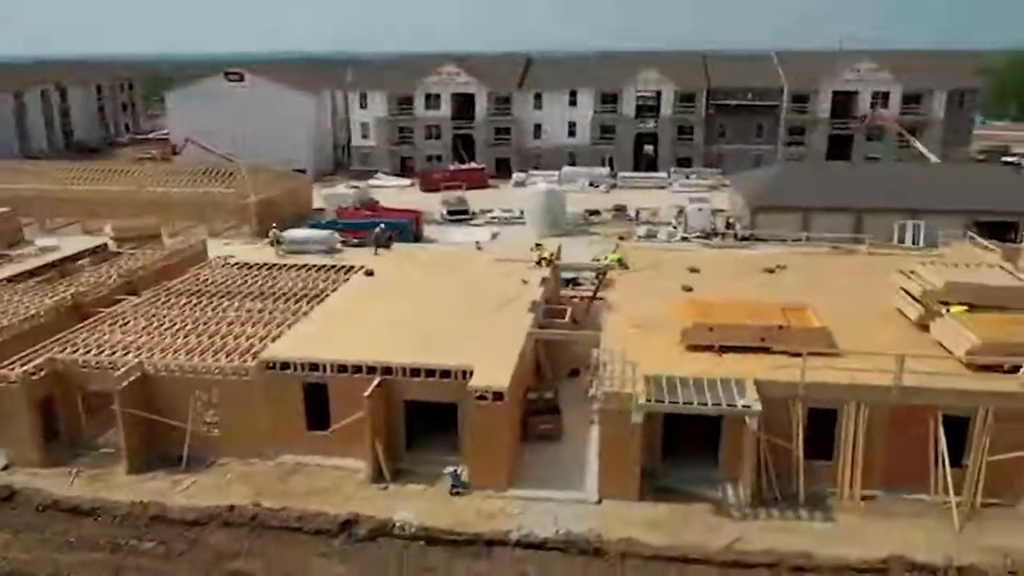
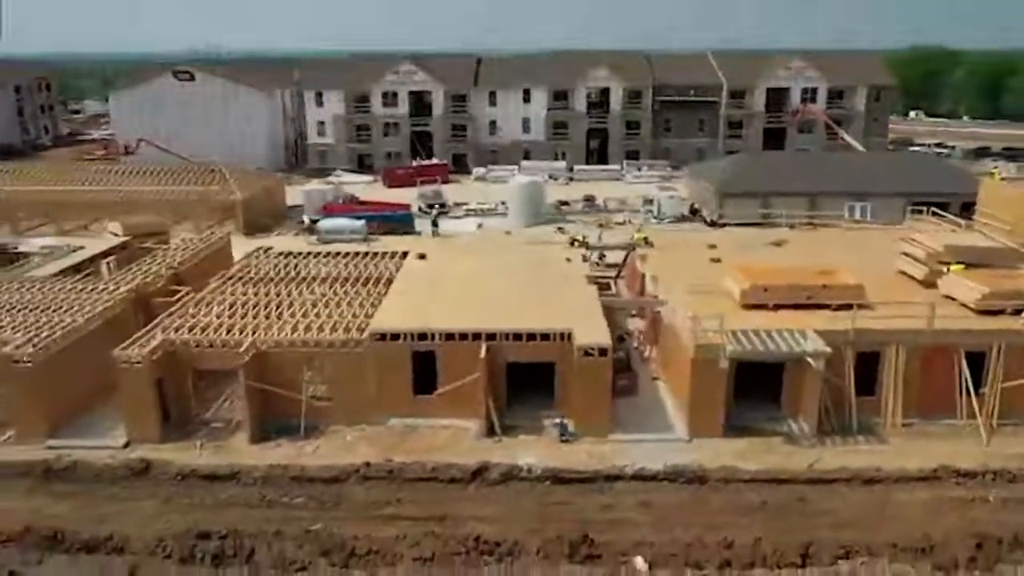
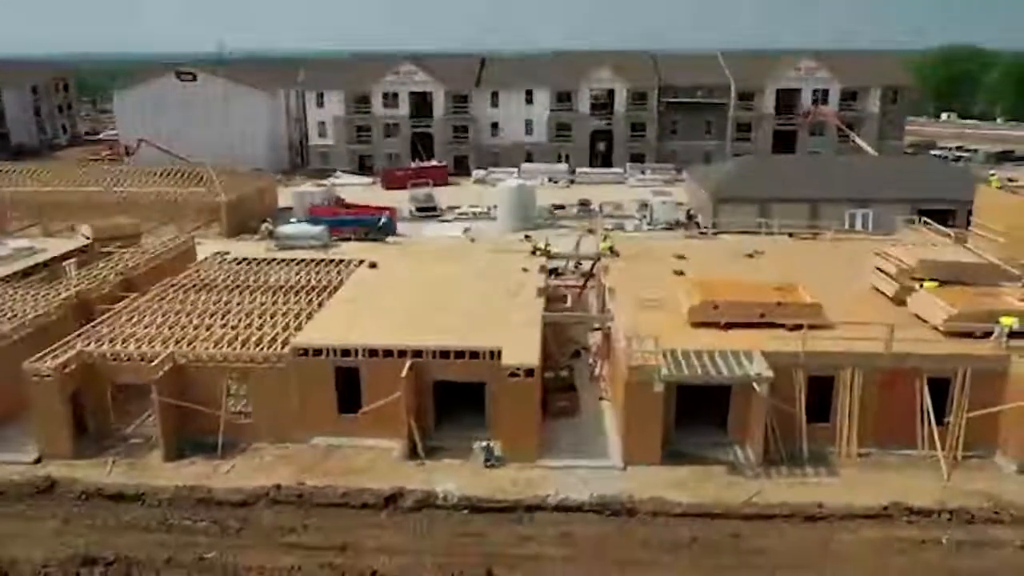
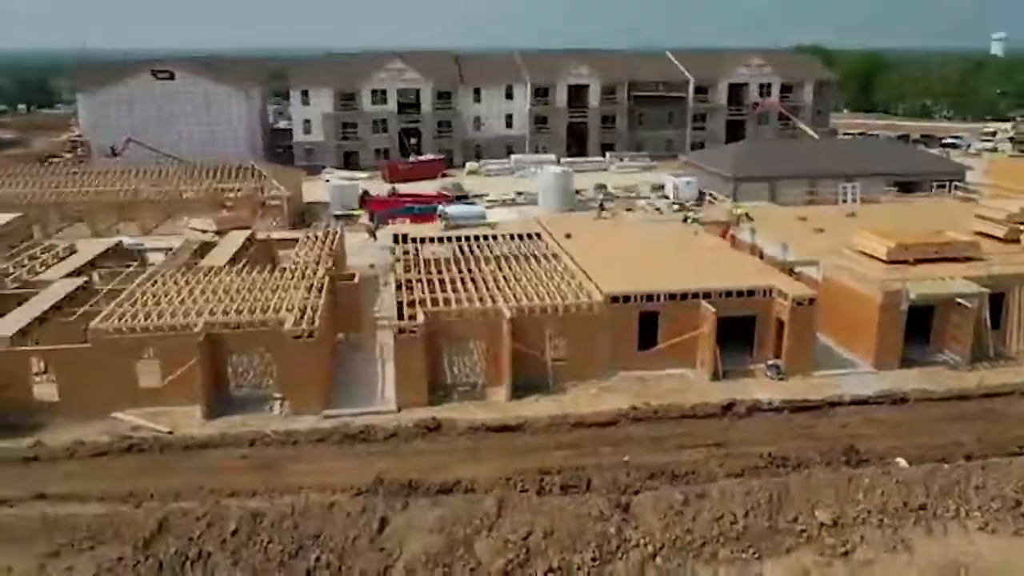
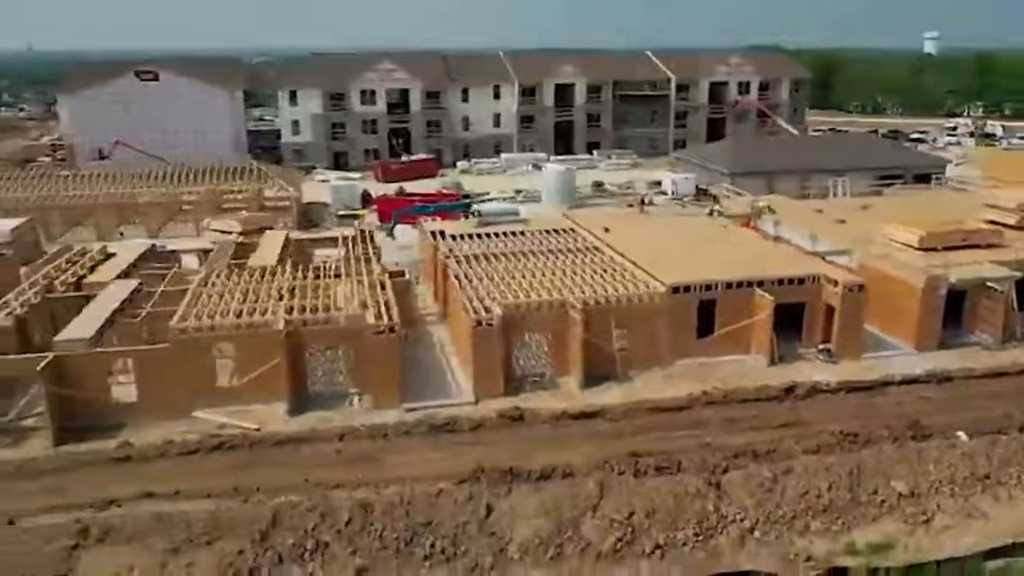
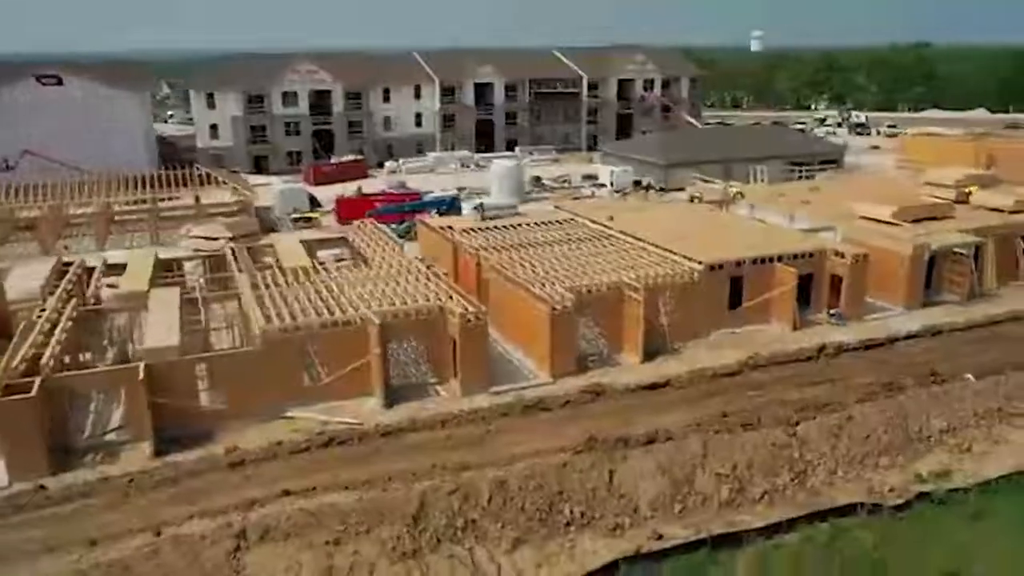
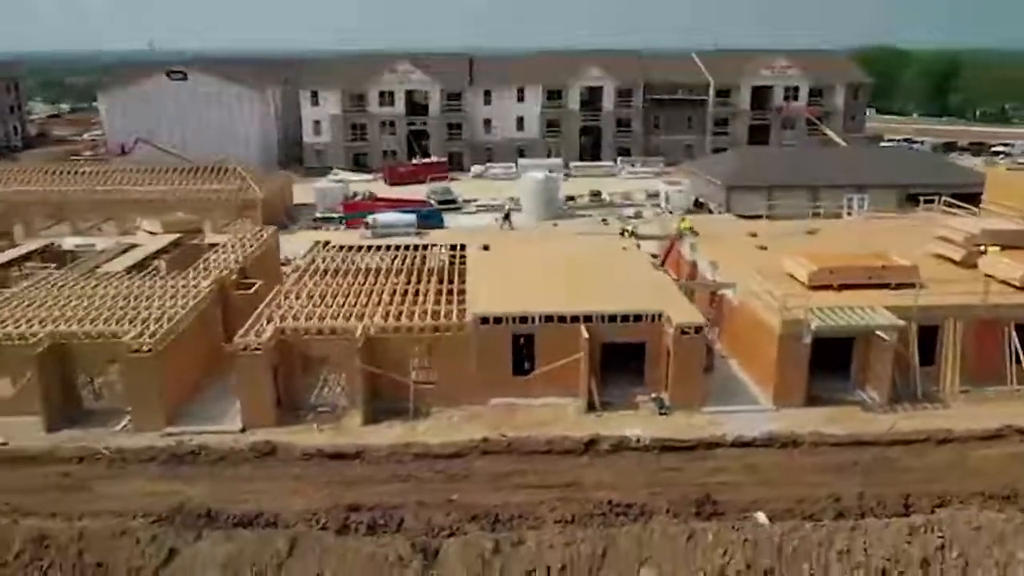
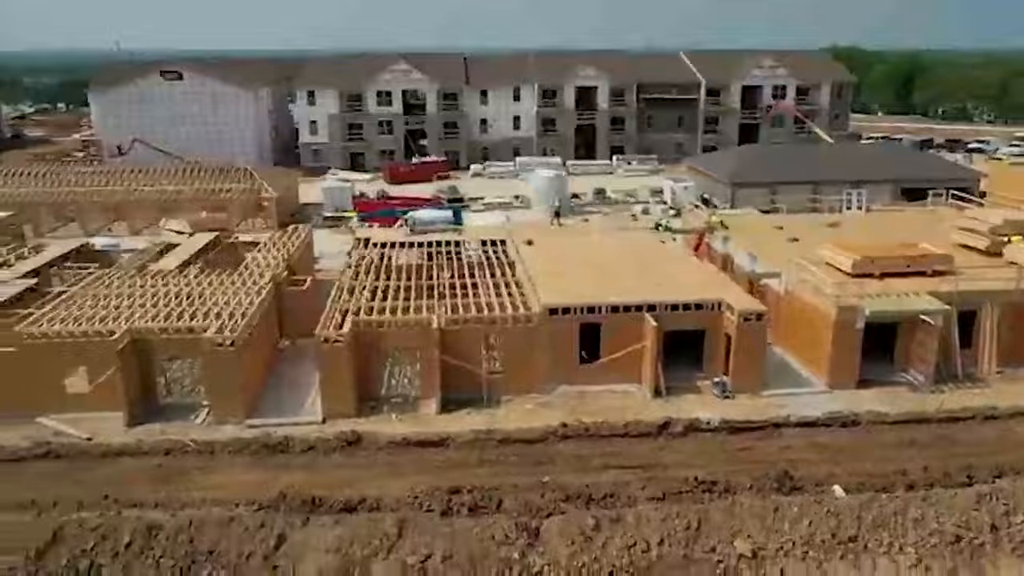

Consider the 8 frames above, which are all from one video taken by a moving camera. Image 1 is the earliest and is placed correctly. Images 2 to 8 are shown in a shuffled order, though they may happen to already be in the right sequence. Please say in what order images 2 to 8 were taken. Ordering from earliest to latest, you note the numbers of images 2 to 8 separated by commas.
3, 2, 7, 8, 4, 5, 6
